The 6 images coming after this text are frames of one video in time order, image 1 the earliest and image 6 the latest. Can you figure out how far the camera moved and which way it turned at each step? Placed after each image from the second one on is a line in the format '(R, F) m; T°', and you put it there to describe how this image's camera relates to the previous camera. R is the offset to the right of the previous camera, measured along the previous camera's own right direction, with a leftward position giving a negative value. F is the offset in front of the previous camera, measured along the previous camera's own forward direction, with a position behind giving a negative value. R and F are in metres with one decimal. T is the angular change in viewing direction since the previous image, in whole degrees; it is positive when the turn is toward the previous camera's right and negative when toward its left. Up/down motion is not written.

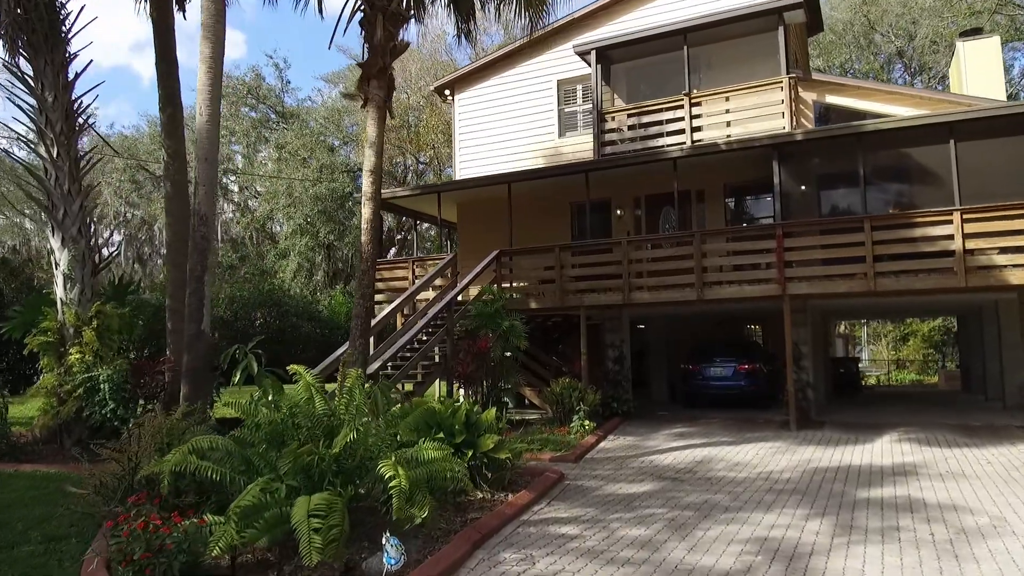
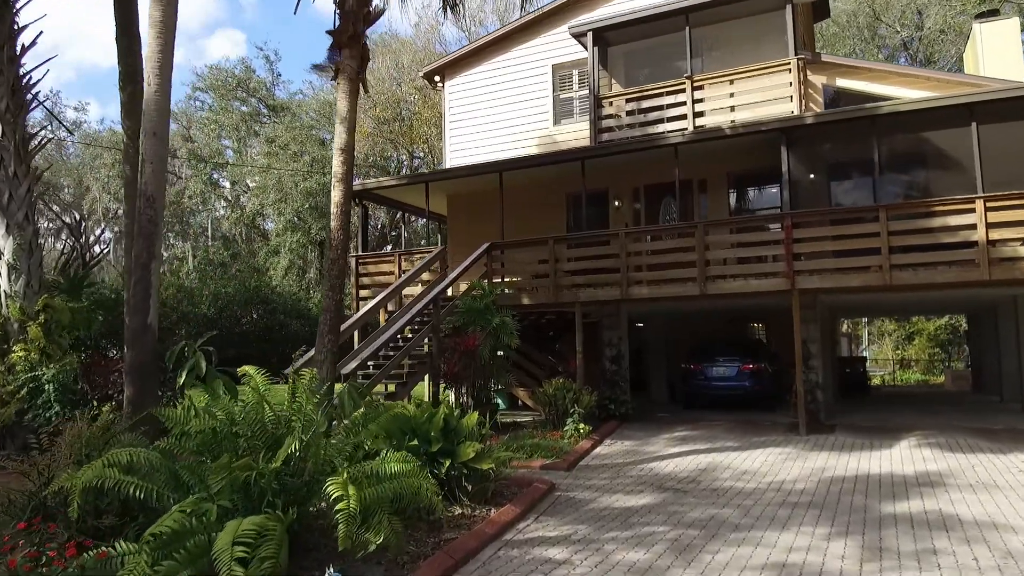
(+0.1, +0.8) m; 0°
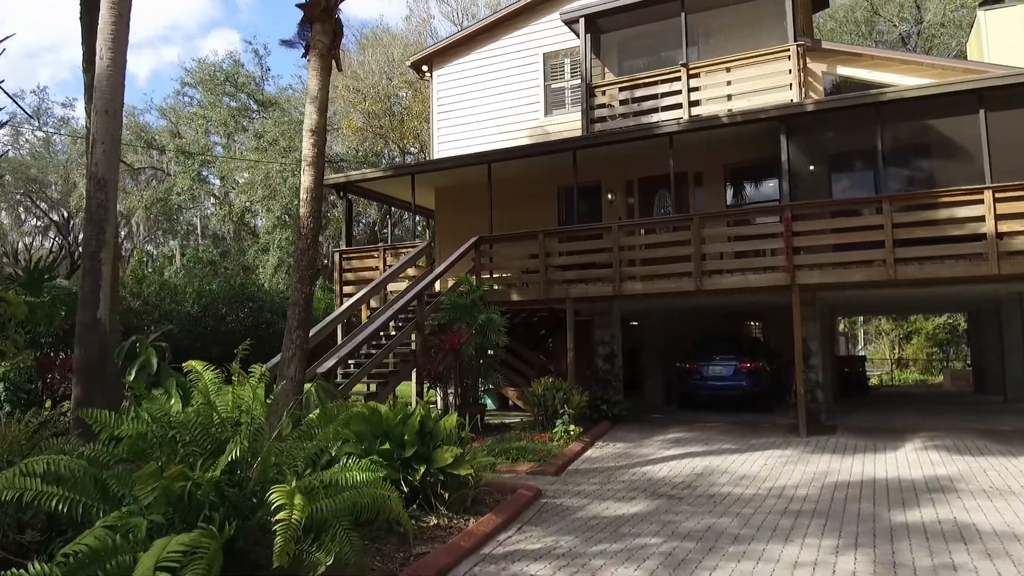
(+0.1, +0.5) m; 0°
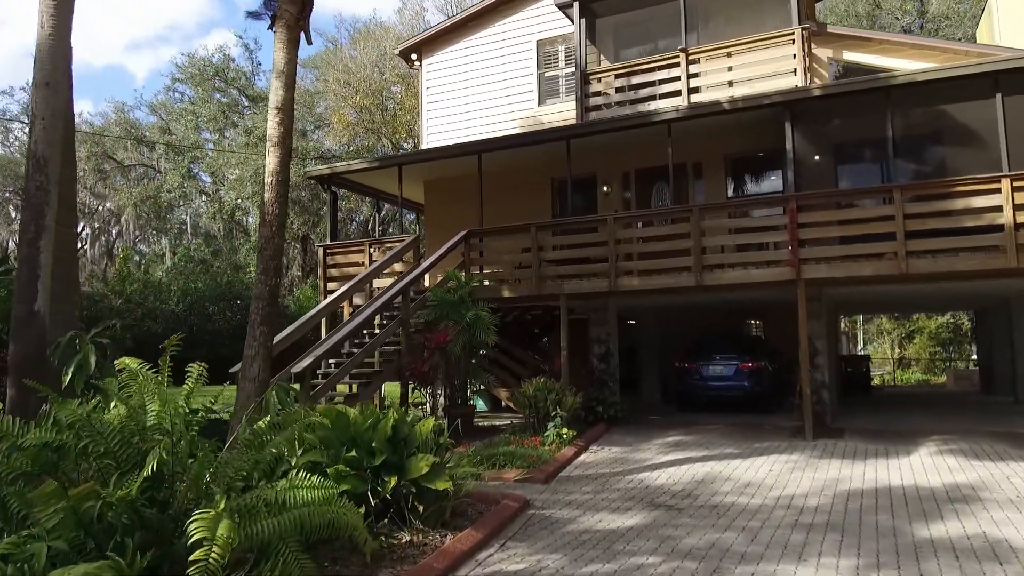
(+0.1, +0.6) m; 0°
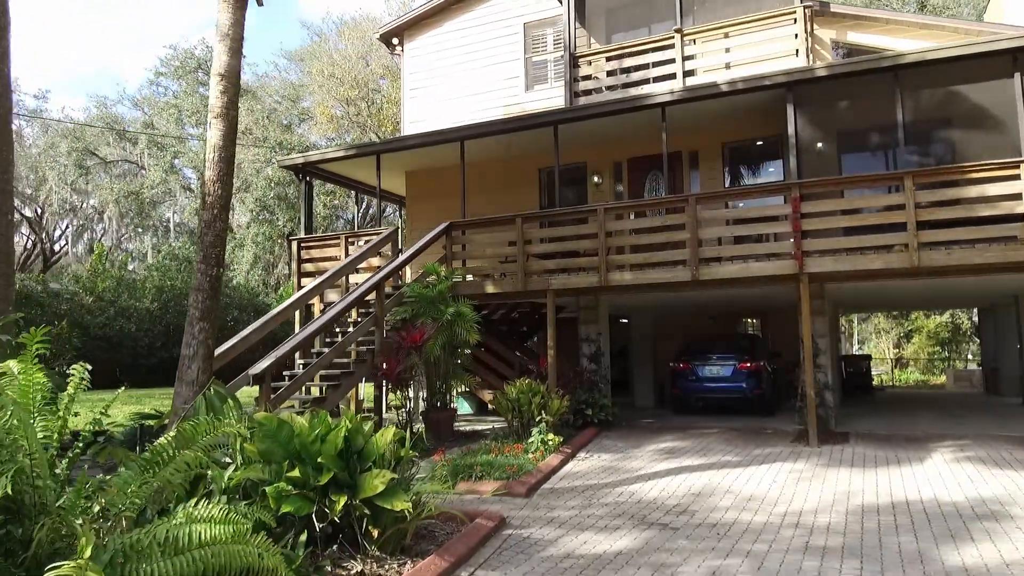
(+0.2, +0.7) m; 0°
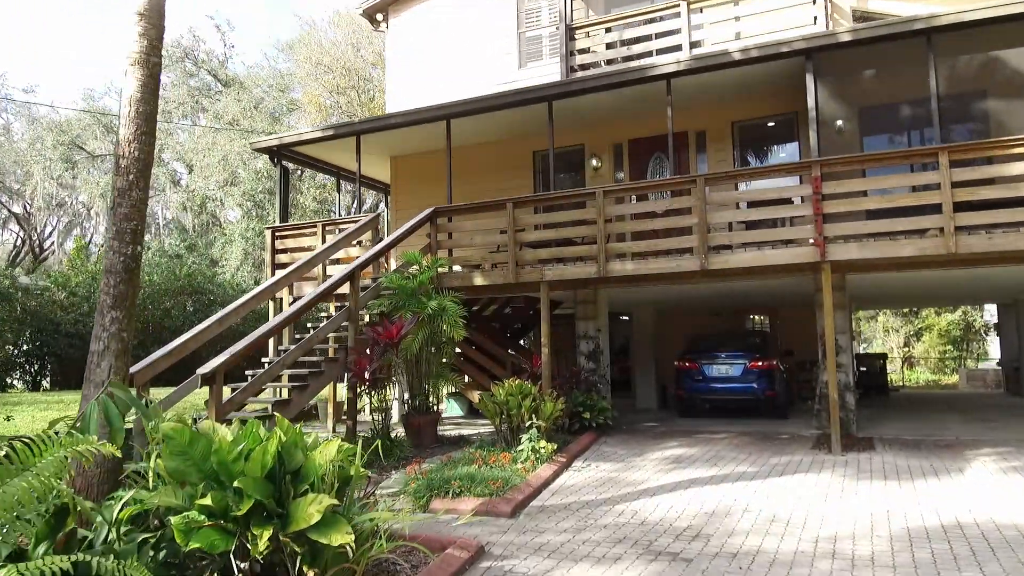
(+0.1, +0.9) m; 0°
